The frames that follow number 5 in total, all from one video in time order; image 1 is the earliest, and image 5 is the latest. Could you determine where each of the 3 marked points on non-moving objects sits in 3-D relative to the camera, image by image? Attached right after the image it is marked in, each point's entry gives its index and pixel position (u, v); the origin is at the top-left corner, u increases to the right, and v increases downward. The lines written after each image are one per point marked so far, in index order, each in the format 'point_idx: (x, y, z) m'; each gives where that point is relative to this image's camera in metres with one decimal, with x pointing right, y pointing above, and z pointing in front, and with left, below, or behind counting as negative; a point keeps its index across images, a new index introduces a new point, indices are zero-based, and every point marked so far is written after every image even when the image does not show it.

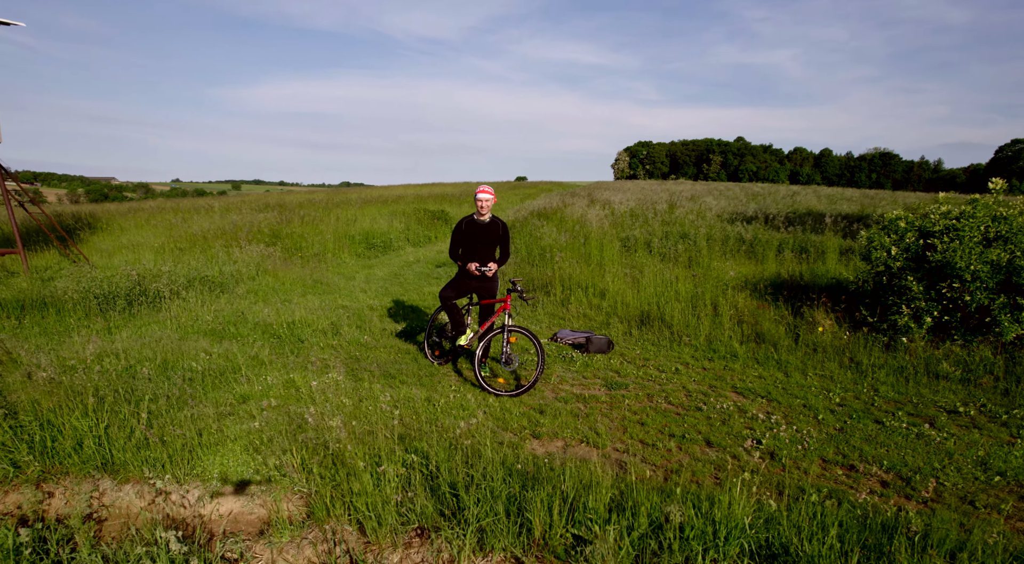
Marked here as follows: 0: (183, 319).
0: (-4.6, -0.5, +9.3) m
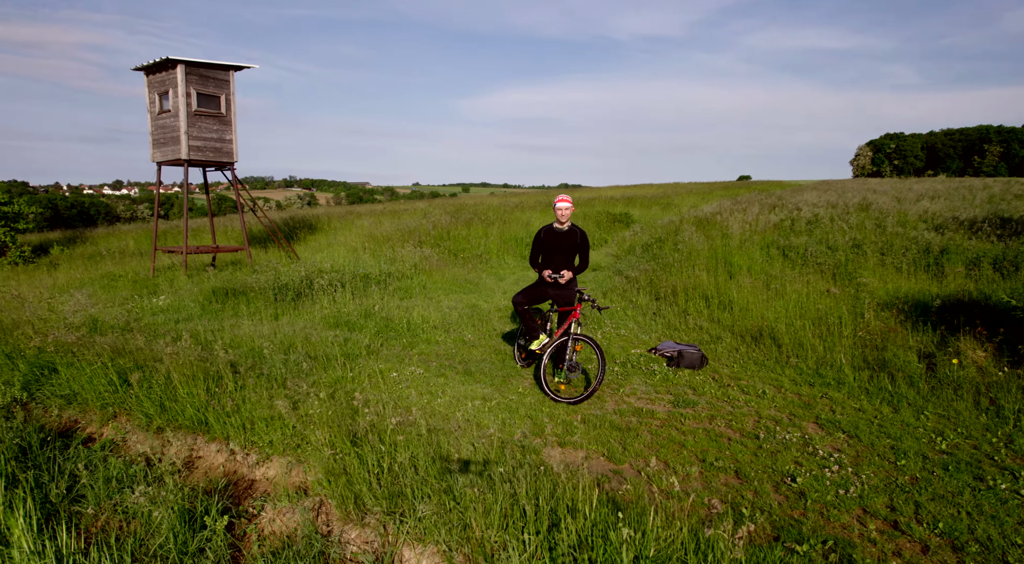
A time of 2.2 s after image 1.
0: (-3.0, -0.5, +10.8) m
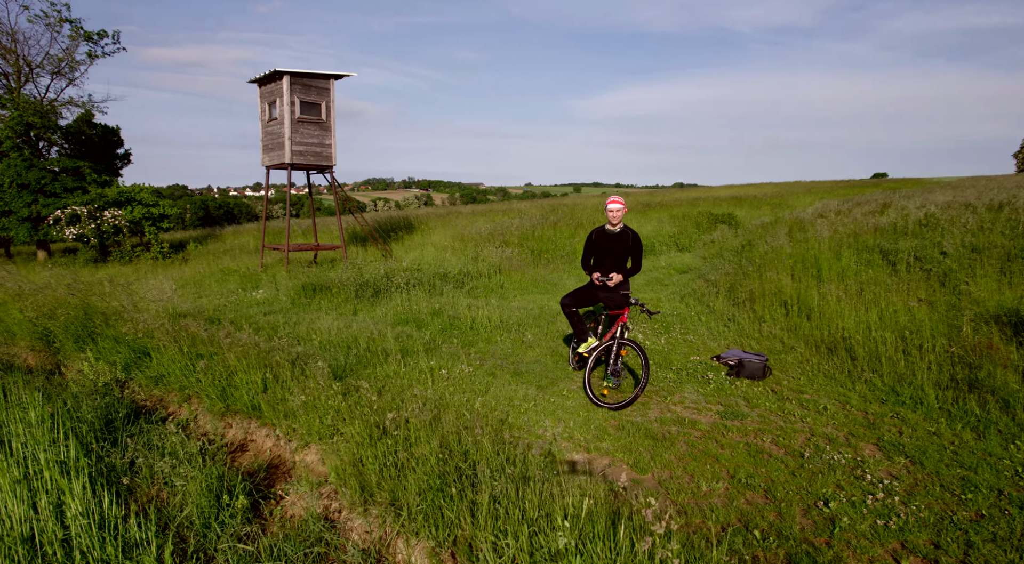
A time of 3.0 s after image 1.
0: (-1.9, -0.4, +11.3) m
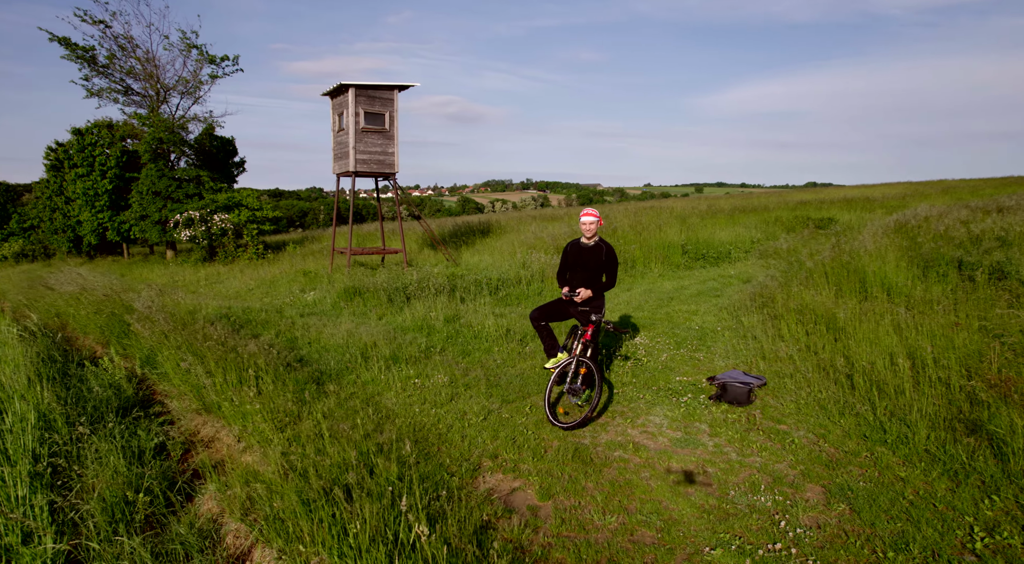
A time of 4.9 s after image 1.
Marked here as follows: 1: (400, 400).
0: (-1.6, -0.6, +11.5) m
1: (-1.3, -1.4, +7.7) m
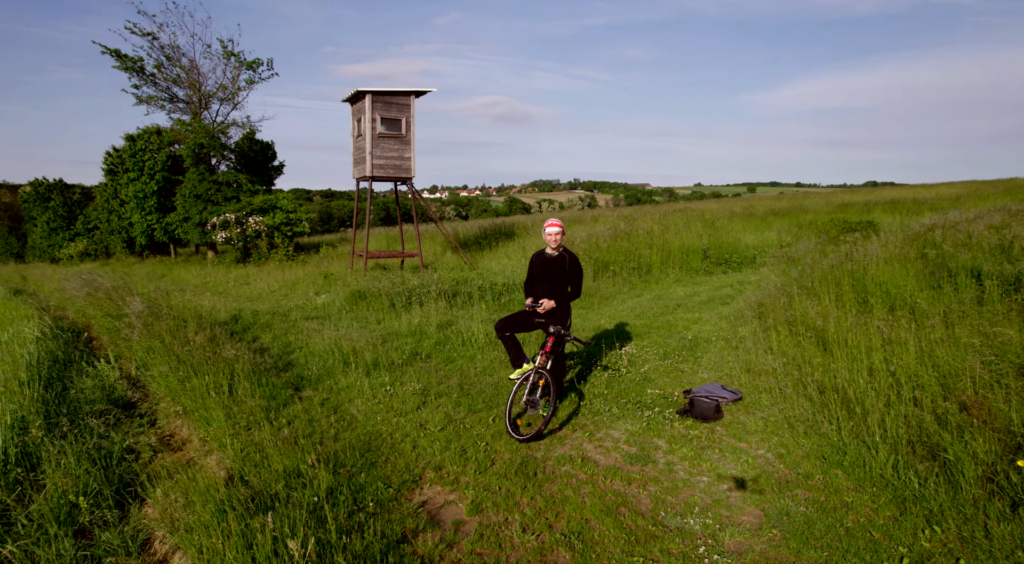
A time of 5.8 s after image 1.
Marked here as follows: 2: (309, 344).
0: (-1.7, -0.7, +11.6) m
1: (-1.7, -1.5, +7.8) m
2: (-3.2, -0.9, +10.2) m
